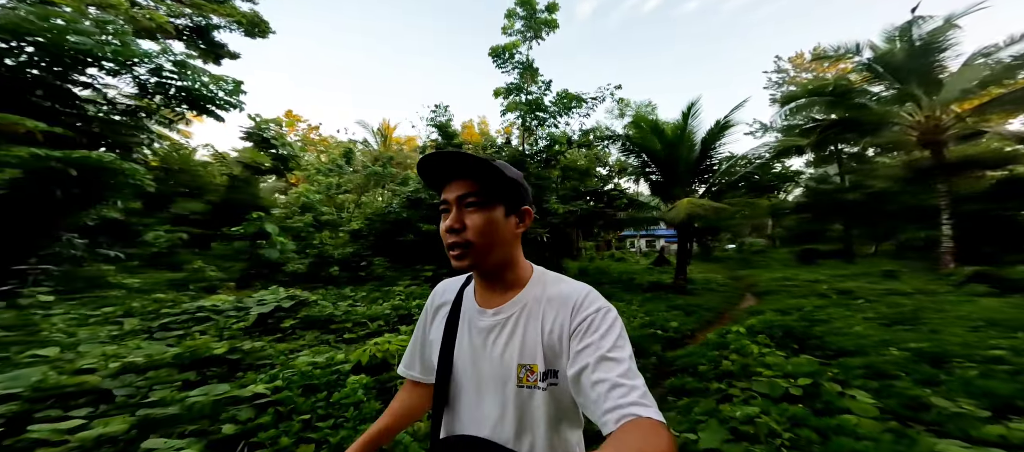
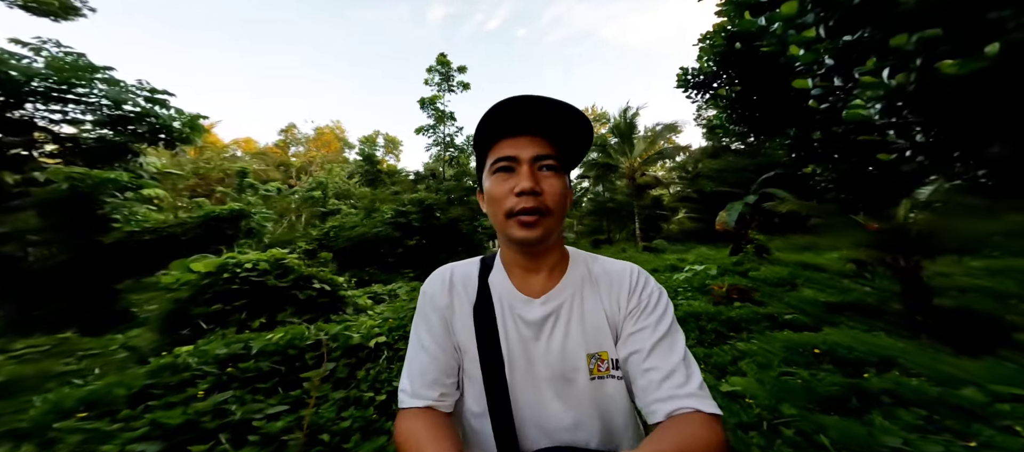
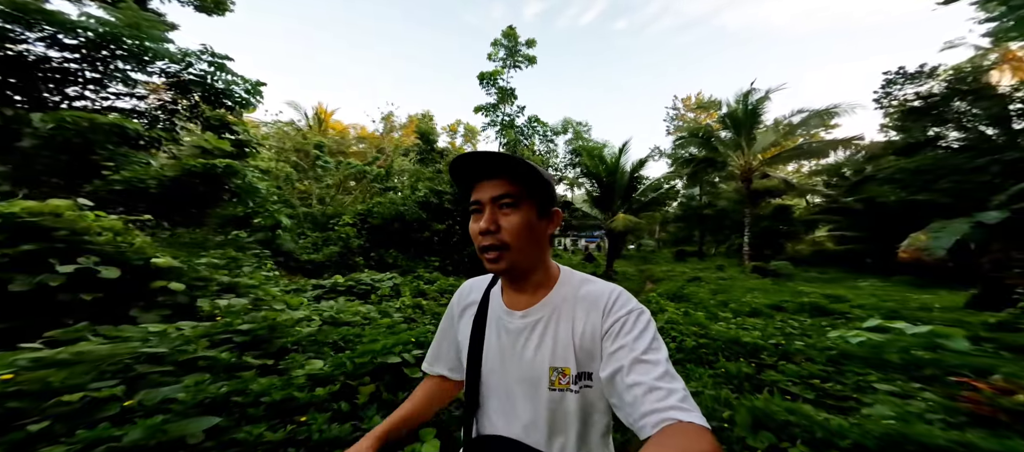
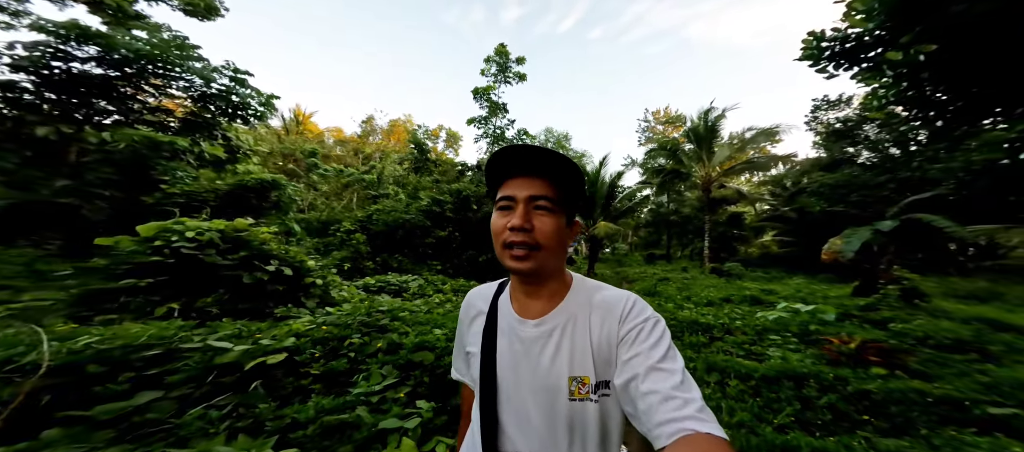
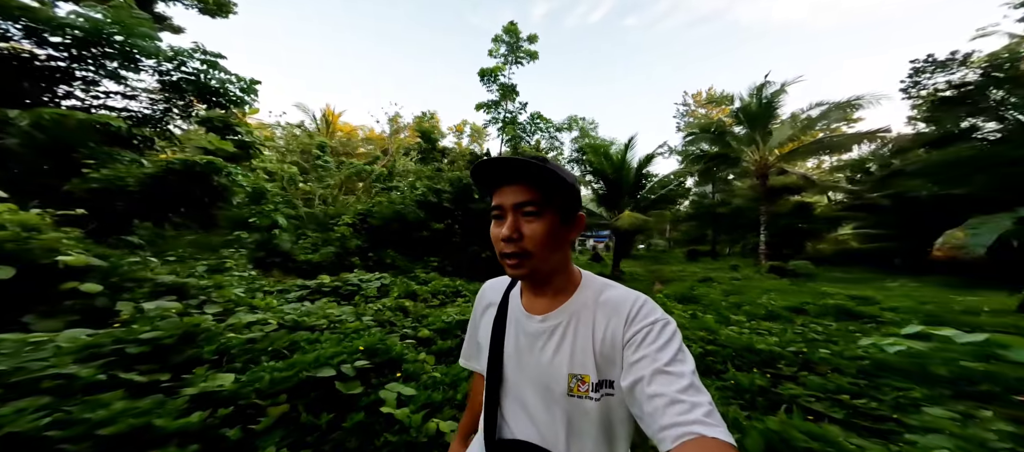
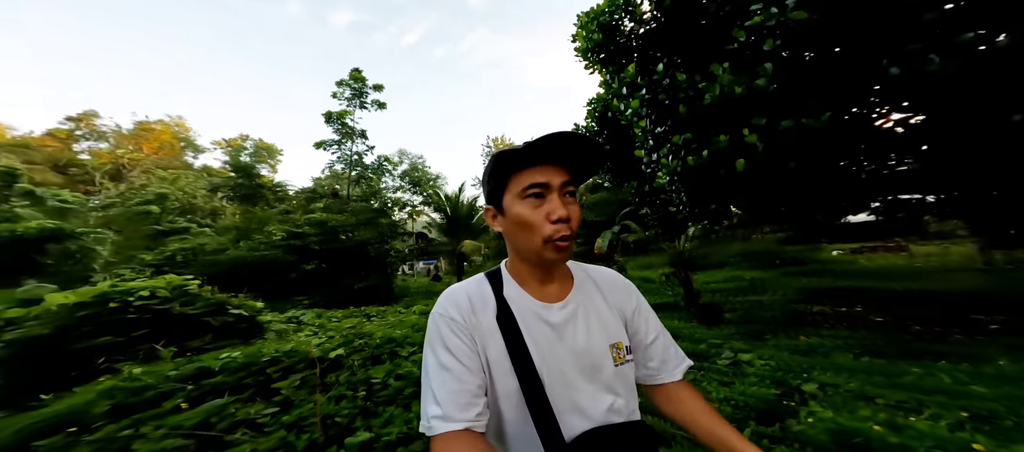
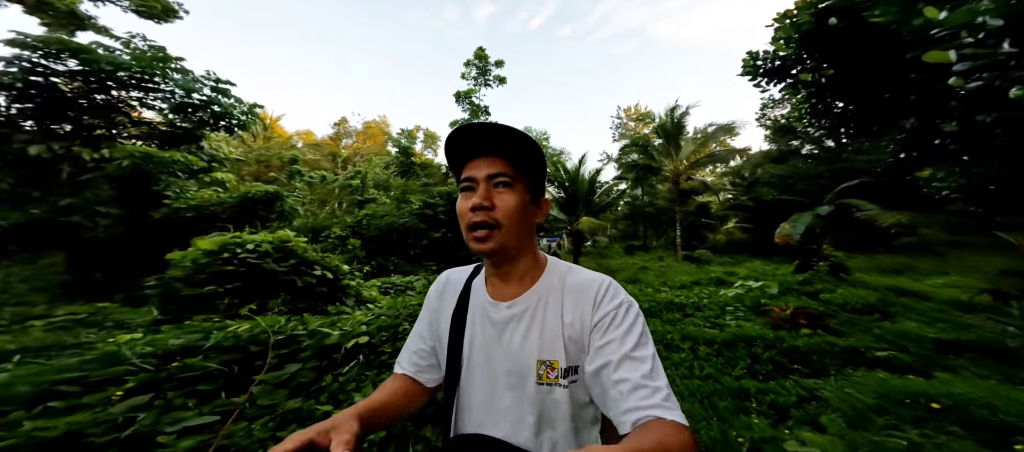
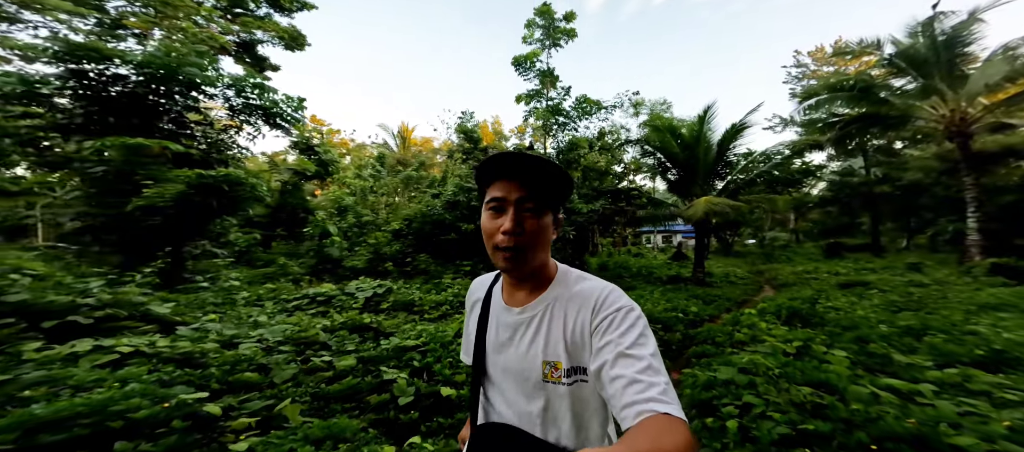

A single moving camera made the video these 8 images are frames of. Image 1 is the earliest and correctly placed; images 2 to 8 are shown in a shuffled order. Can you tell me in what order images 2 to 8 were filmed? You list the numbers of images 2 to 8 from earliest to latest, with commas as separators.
8, 5, 3, 4, 7, 2, 6
